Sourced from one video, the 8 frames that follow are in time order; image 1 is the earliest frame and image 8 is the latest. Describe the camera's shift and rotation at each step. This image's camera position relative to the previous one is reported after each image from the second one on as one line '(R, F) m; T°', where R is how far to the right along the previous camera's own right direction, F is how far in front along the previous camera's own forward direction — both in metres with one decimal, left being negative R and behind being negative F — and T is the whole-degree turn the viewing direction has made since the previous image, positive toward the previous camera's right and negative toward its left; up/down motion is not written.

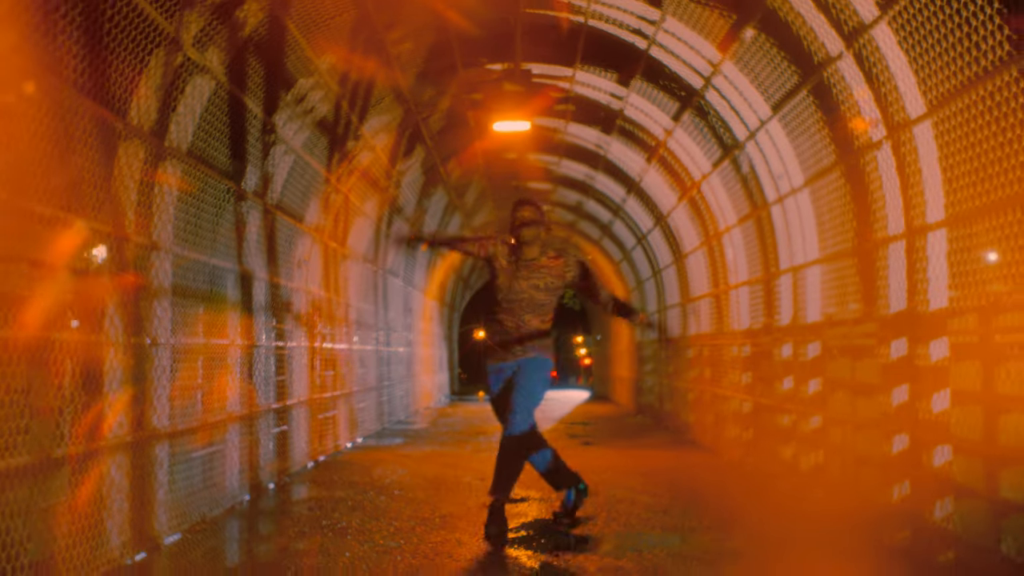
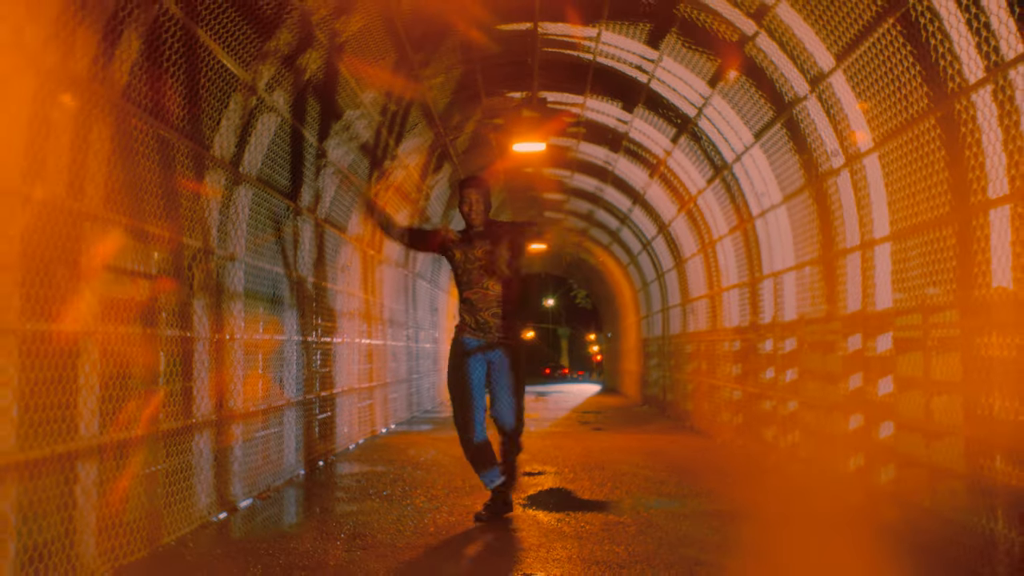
(0.0, -0.9) m; -1°
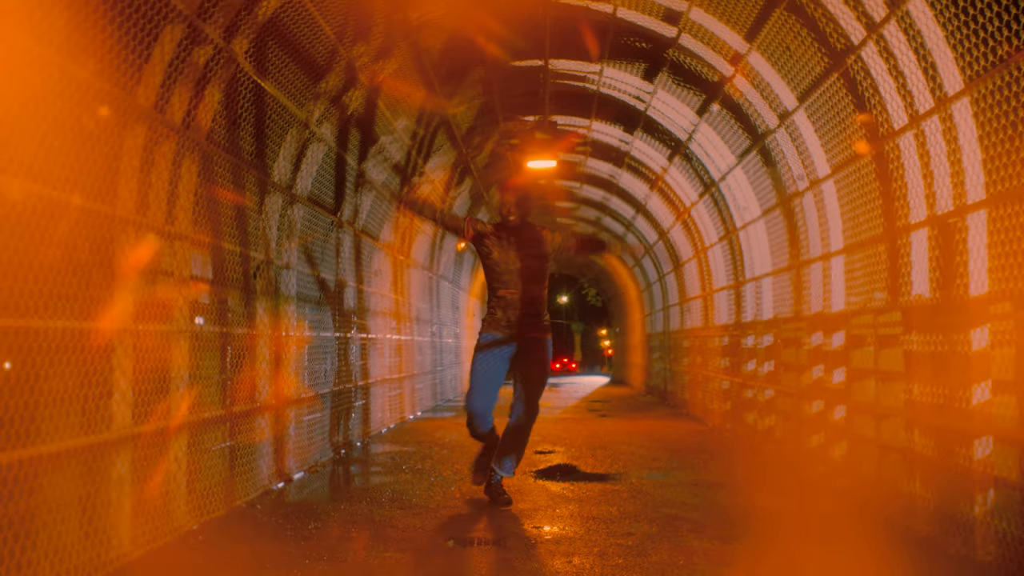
(0.0, -1.0) m; -1°
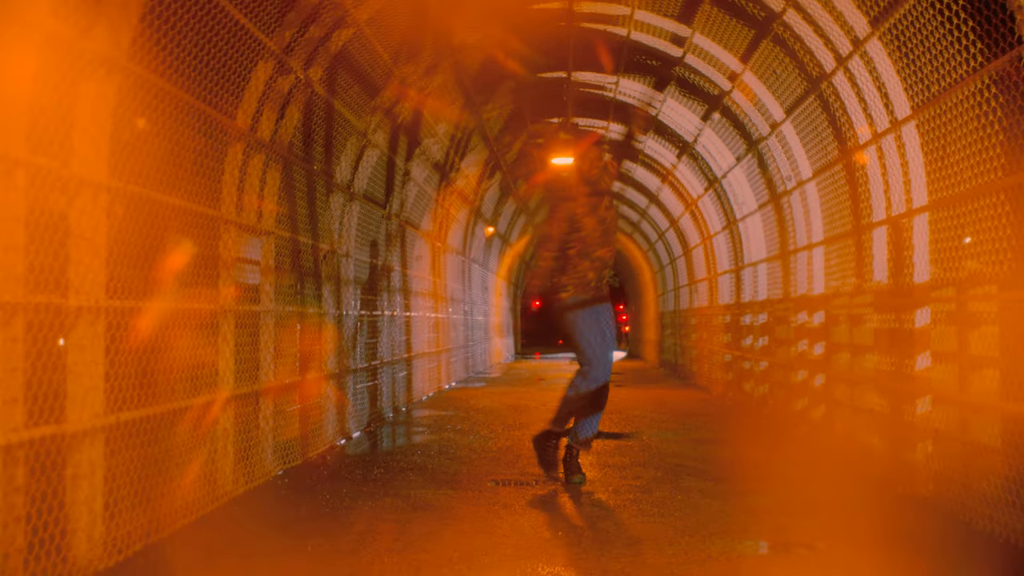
(-0.1, -1.1) m; -1°
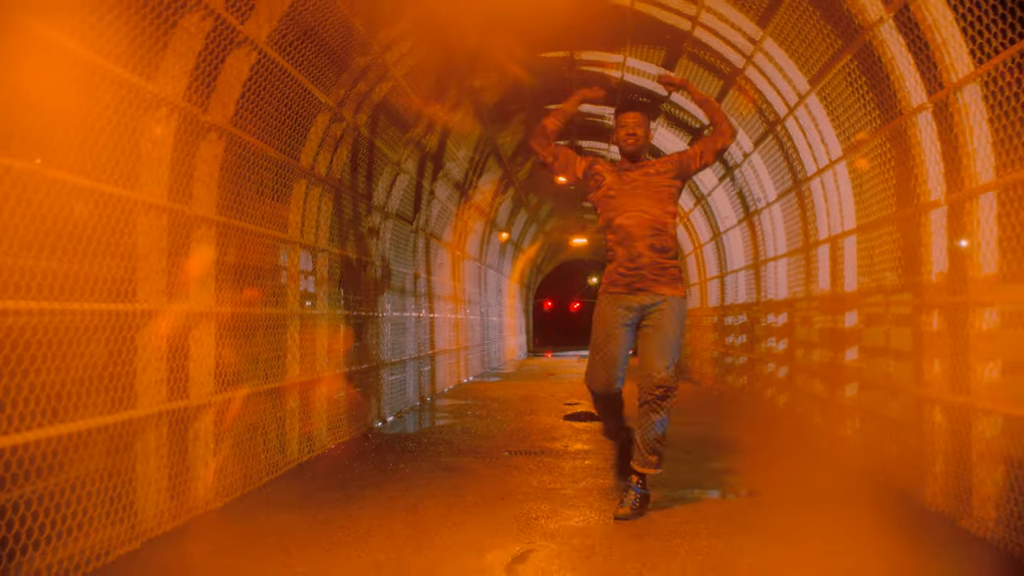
(0.0, -1.4) m; -1°
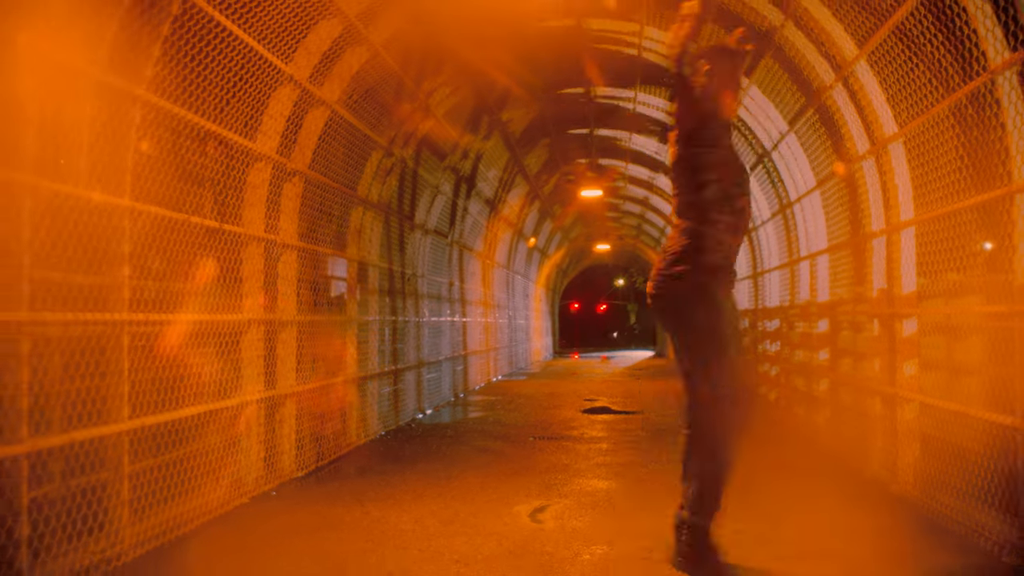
(0.0, -1.3) m; -1°
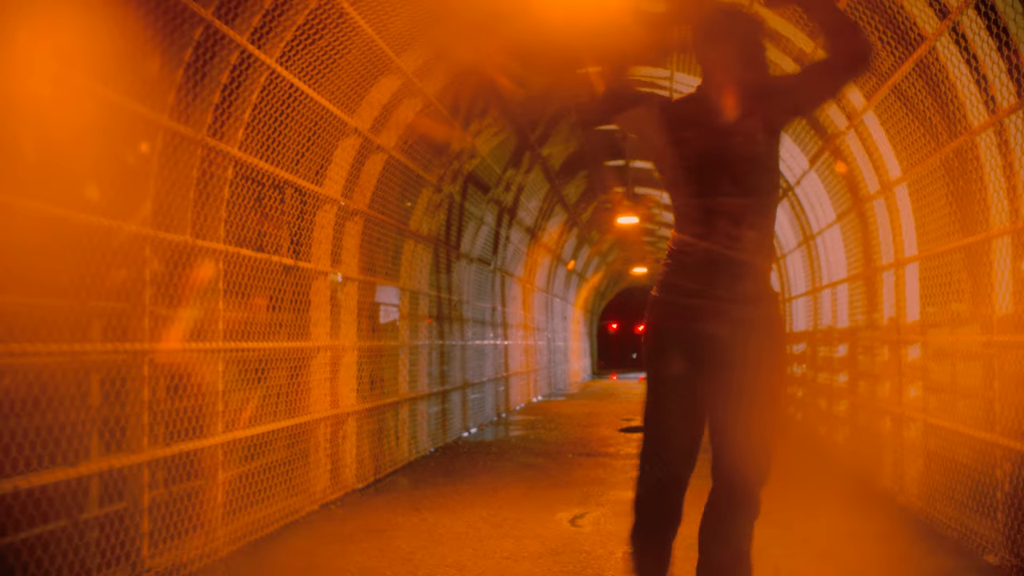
(0.0, -0.7) m; -2°
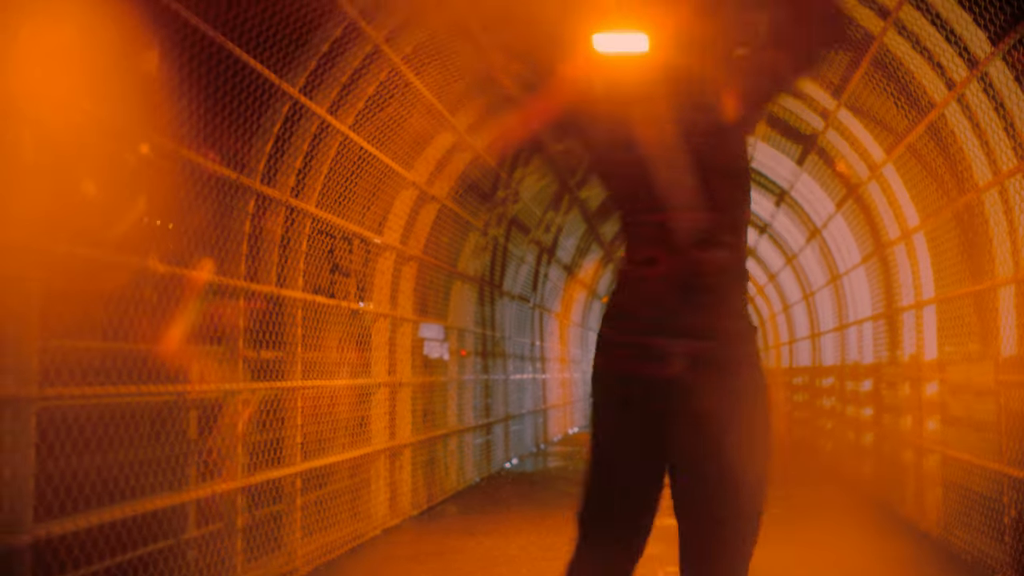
(-0.1, -0.5) m; -1°
